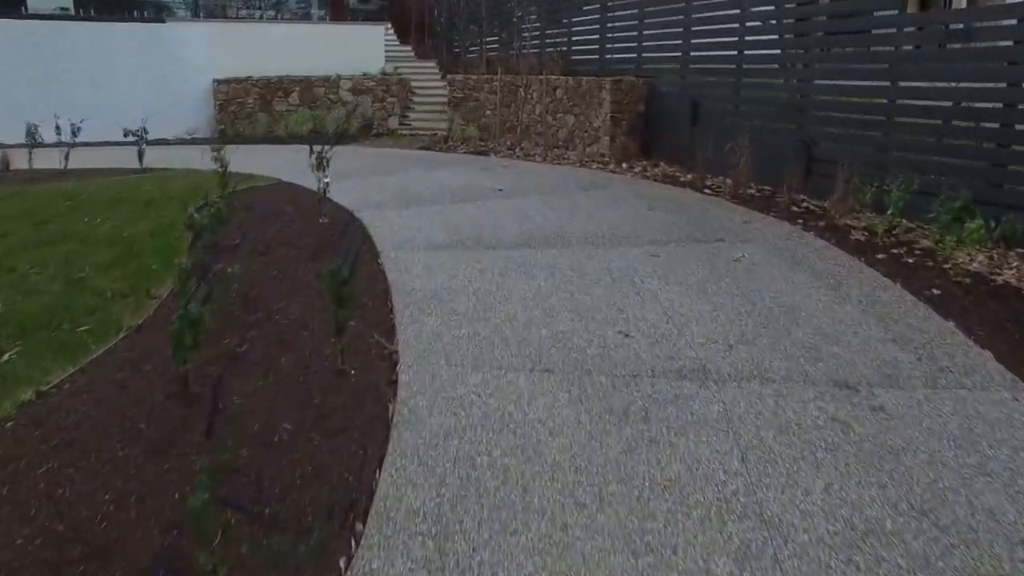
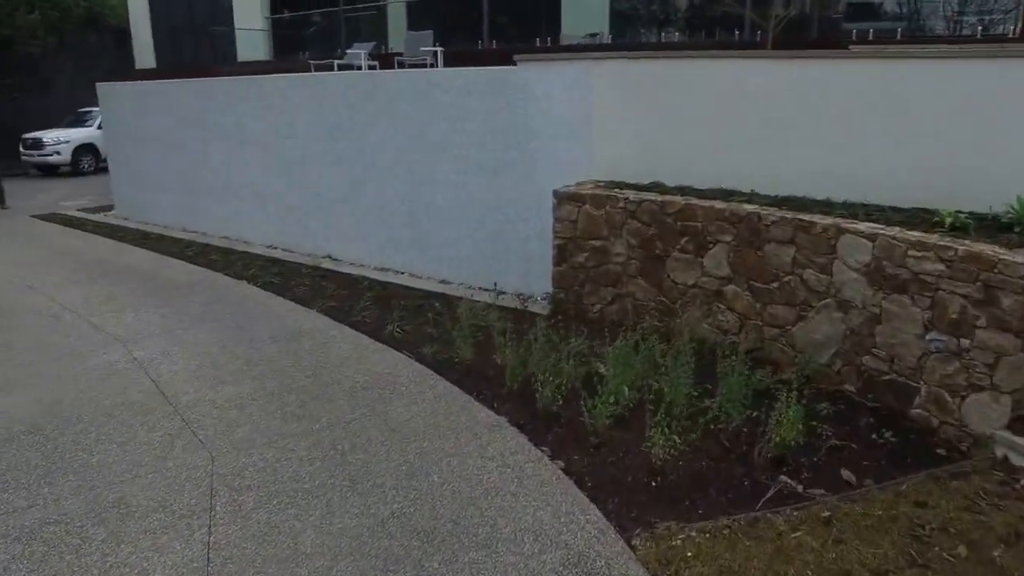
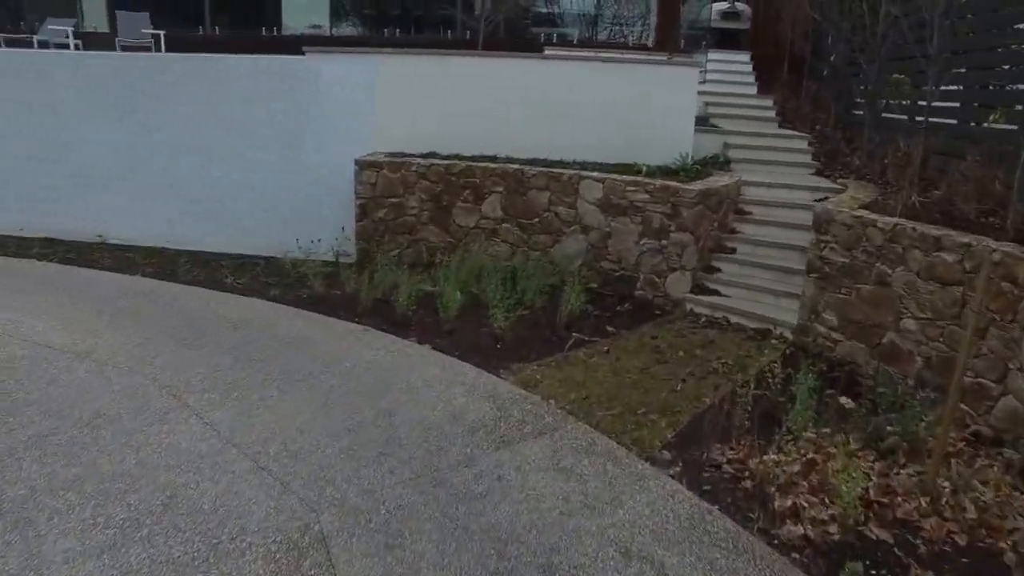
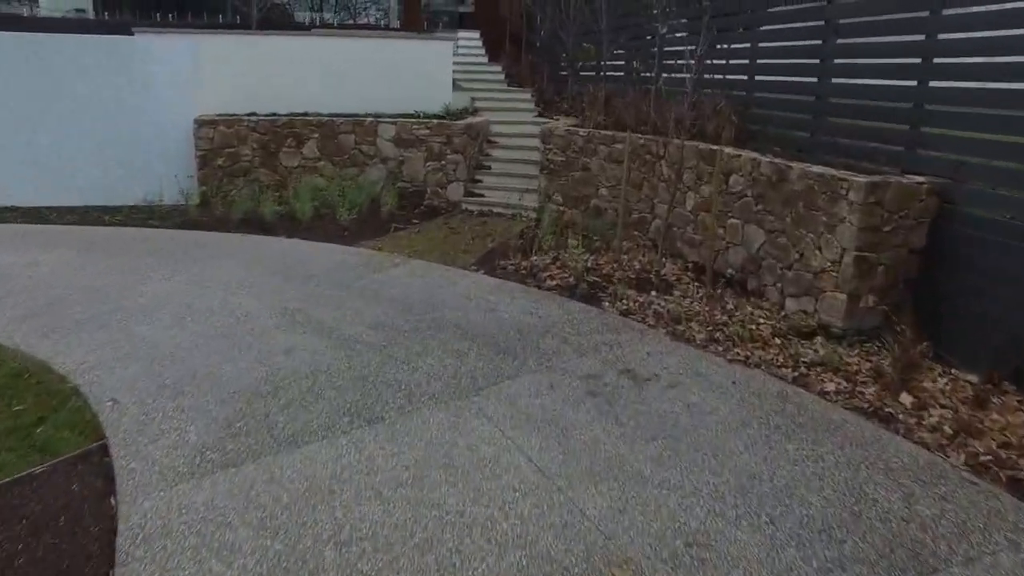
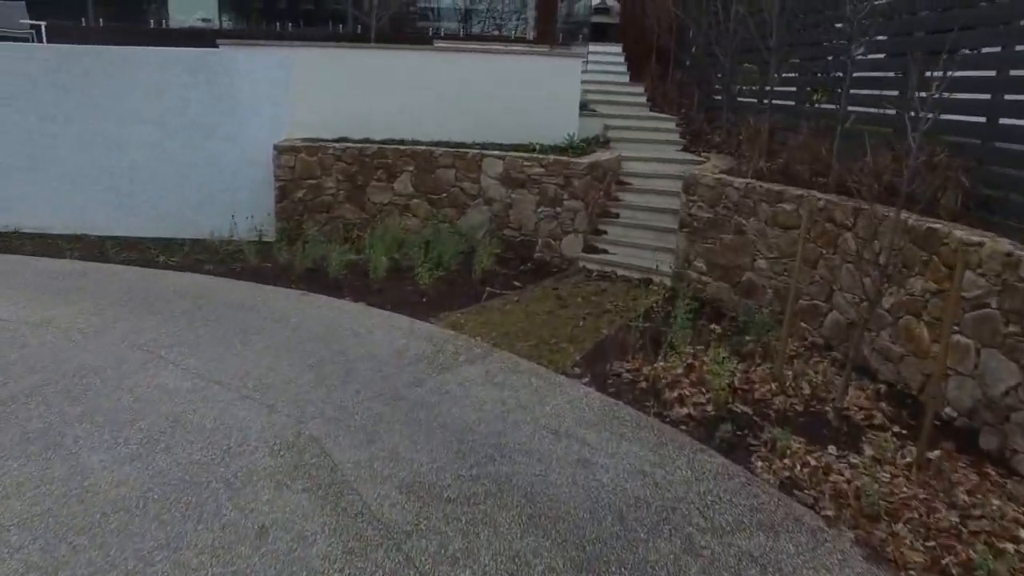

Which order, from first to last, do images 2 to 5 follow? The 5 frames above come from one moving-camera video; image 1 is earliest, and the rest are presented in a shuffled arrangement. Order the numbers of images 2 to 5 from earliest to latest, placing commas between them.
4, 5, 3, 2
